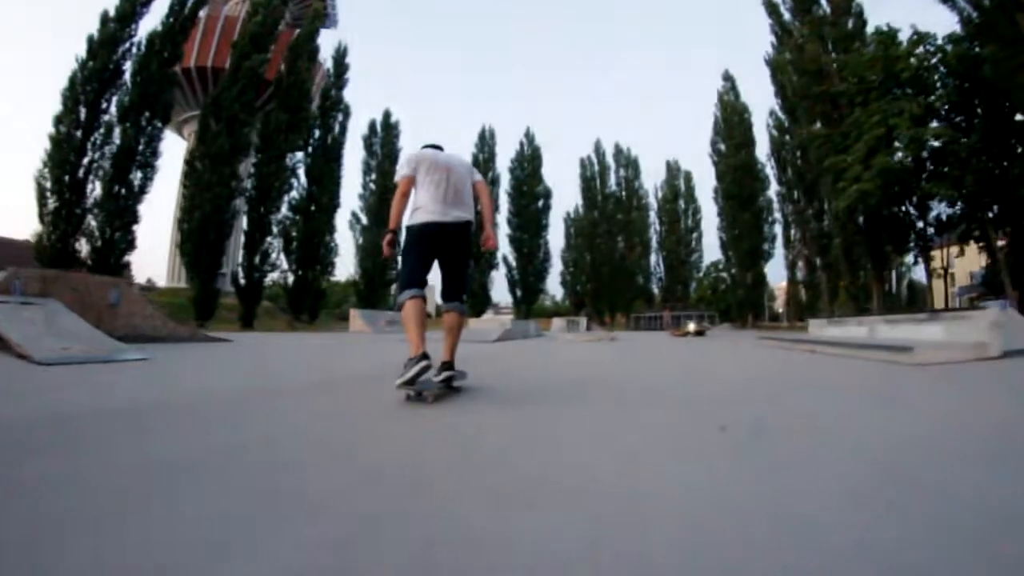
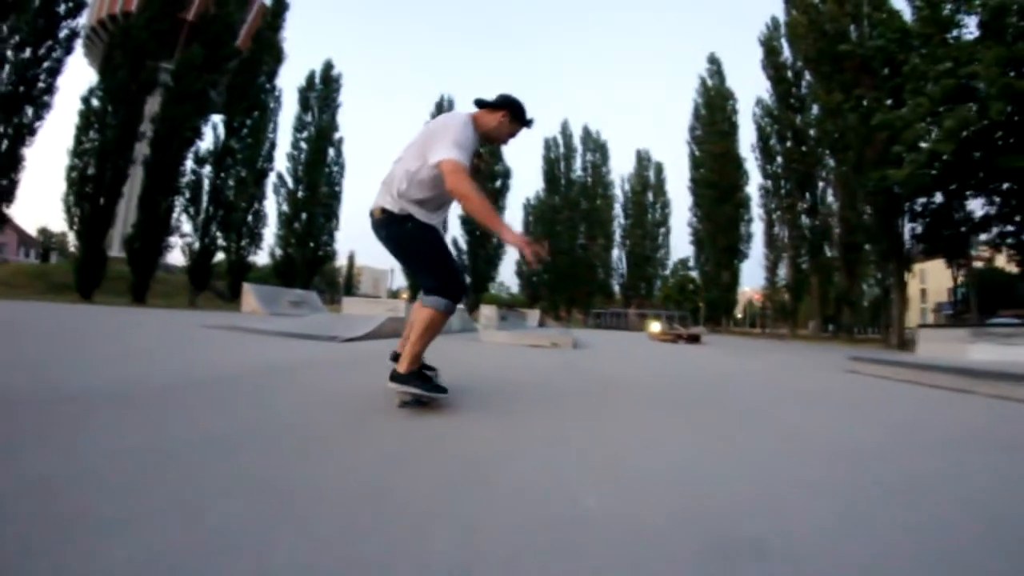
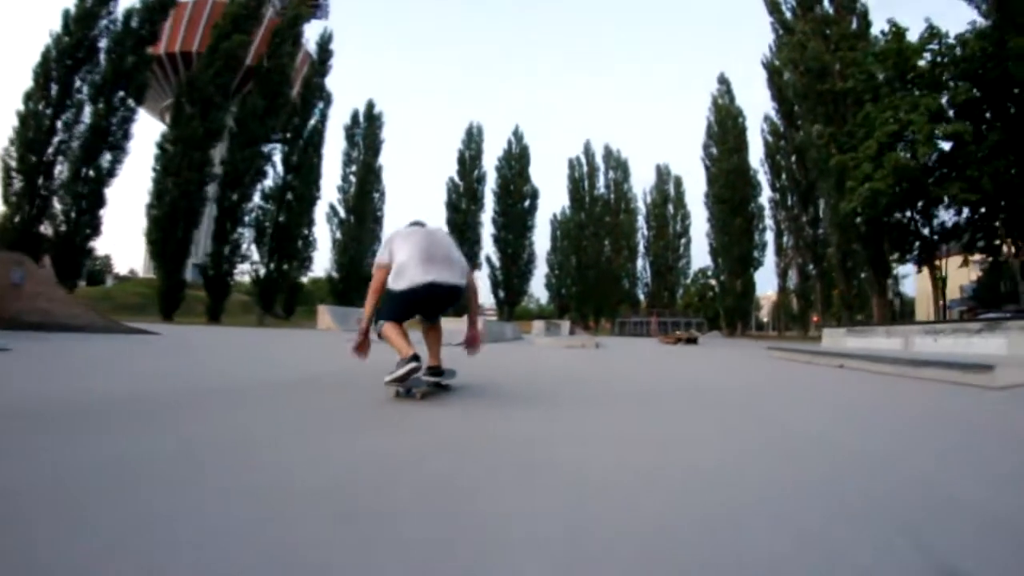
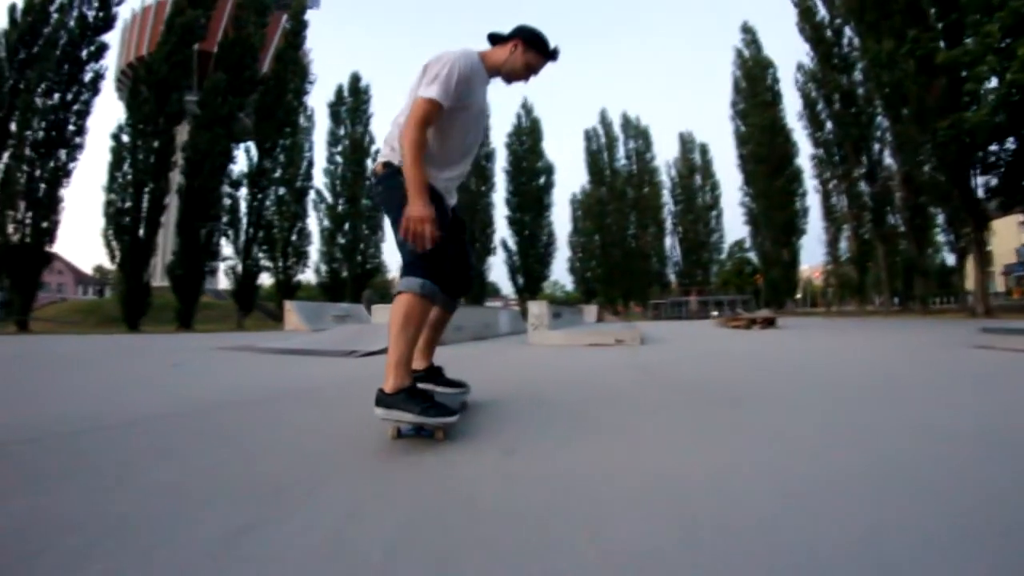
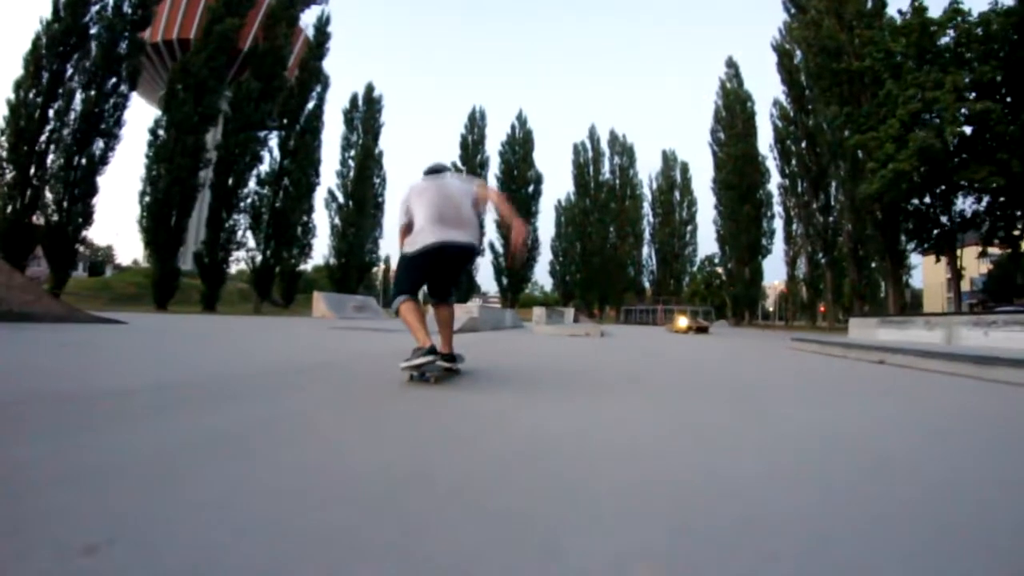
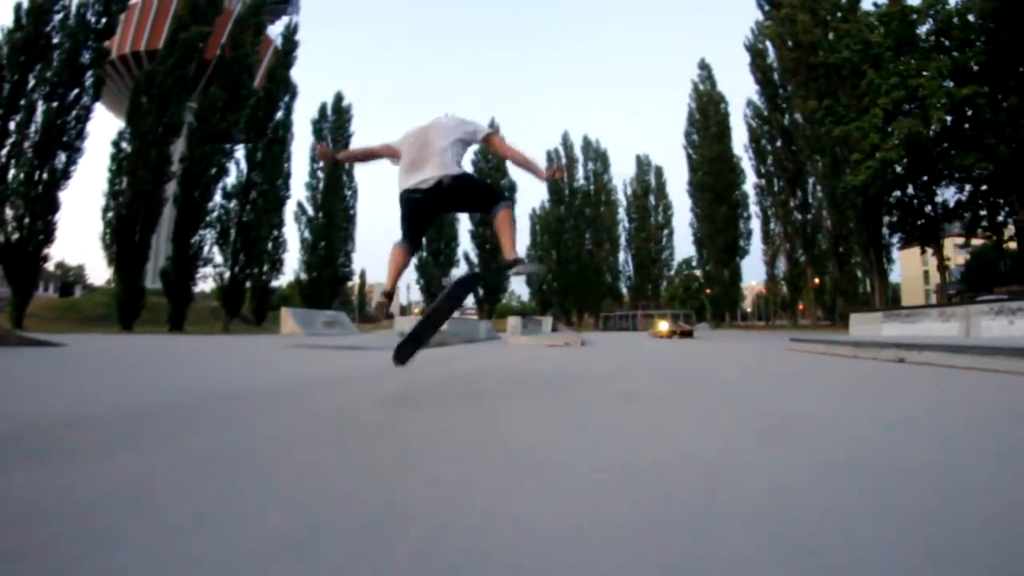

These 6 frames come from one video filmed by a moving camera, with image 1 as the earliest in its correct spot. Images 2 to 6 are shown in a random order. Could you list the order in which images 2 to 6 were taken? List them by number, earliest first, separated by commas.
3, 5, 6, 2, 4
